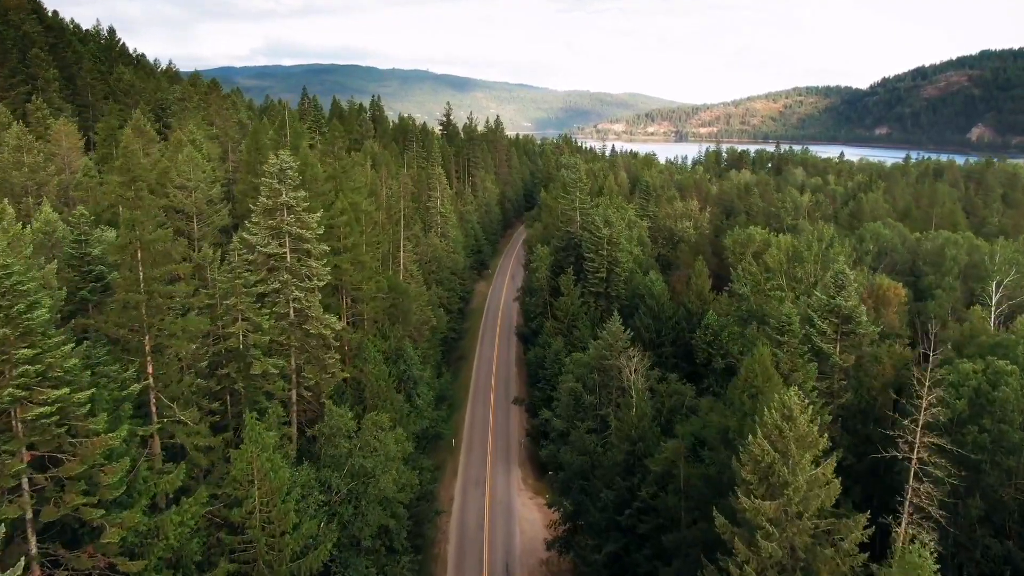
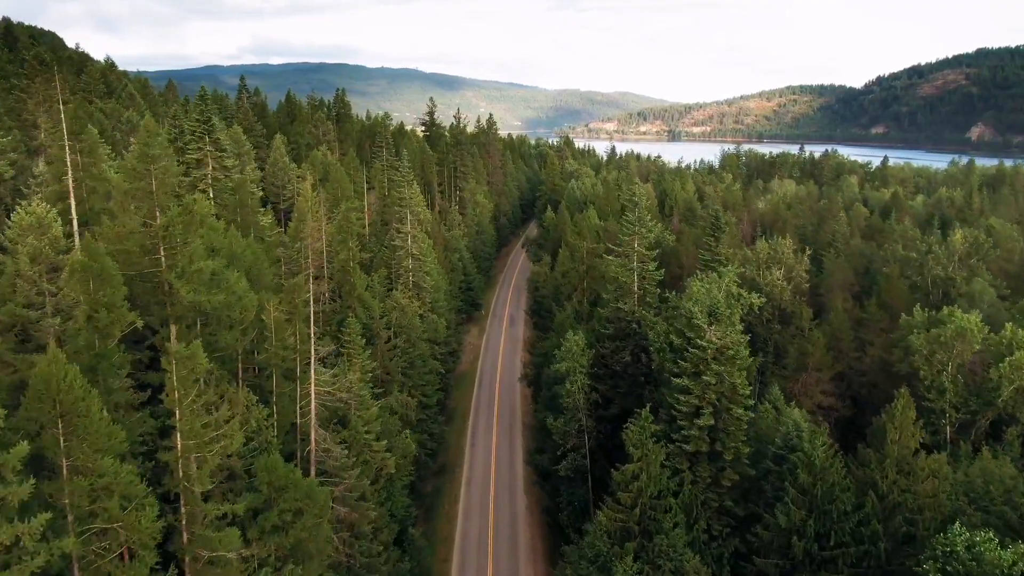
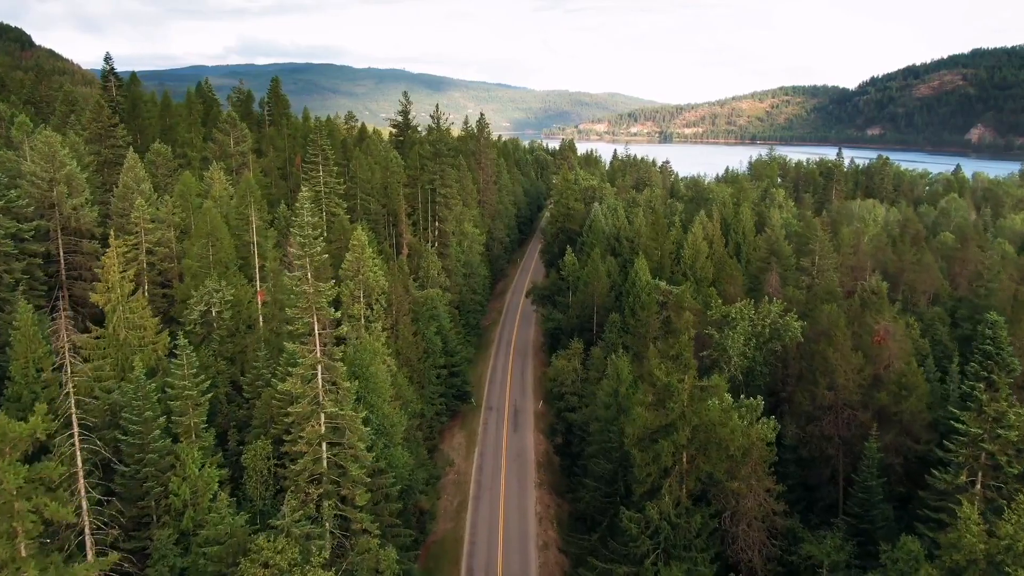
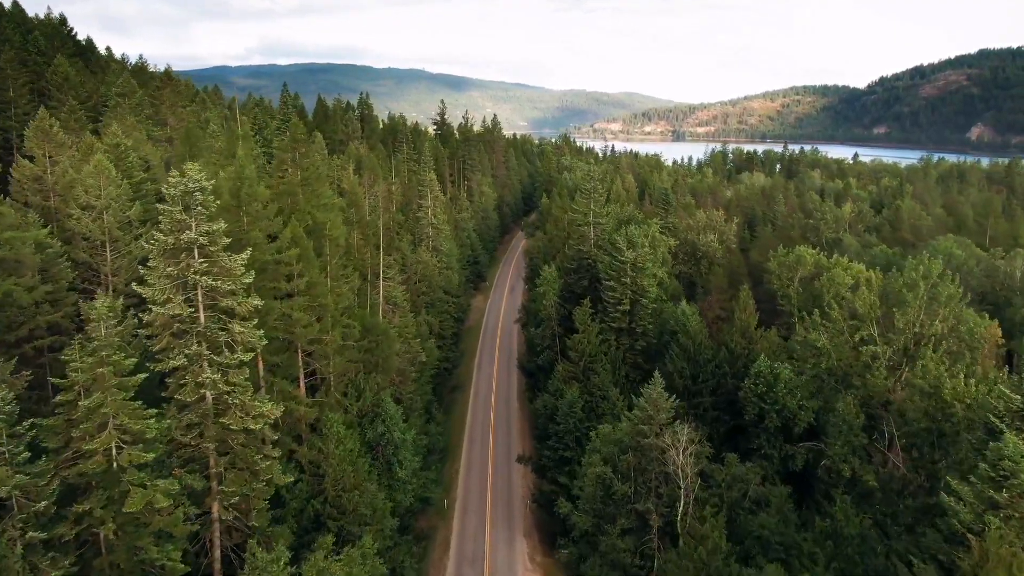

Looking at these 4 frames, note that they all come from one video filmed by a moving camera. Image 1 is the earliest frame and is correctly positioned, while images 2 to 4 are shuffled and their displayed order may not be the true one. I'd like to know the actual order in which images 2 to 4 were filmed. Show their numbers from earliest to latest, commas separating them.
4, 2, 3
